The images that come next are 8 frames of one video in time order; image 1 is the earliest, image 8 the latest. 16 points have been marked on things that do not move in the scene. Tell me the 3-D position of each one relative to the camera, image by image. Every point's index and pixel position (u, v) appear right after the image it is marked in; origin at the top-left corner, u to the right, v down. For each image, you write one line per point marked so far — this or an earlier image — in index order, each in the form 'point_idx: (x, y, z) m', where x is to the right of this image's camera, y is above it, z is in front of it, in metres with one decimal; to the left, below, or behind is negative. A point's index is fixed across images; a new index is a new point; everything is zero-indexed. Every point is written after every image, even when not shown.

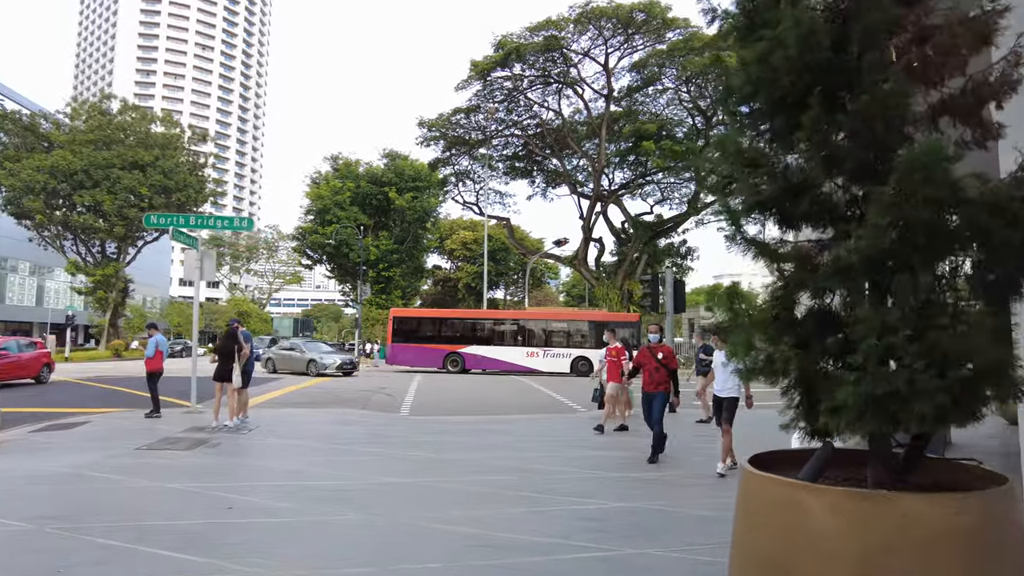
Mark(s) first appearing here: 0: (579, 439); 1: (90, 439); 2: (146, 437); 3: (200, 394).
0: (+1.1, -2.4, +10.1) m
1: (-5.8, -2.1, +9.1) m
2: (-5.2, -2.1, +9.2) m
3: (-7.4, -2.6, +15.5) m
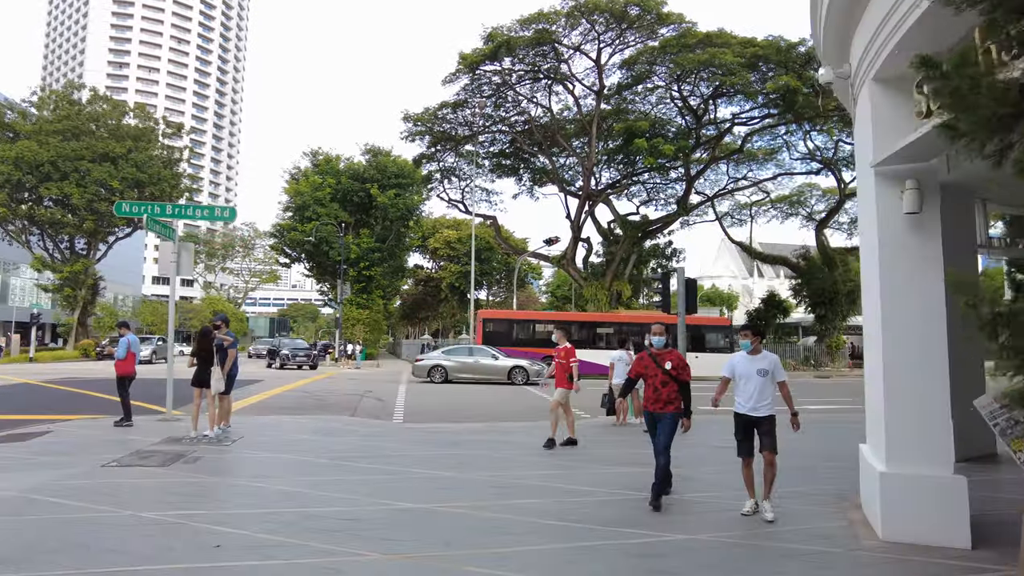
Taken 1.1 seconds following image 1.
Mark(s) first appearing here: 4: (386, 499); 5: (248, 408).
0: (+1.2, -2.3, +9.3) m
1: (-5.6, -2.0, +8.0) m
2: (-5.0, -2.0, +8.2) m
3: (-7.4, -2.5, +14.4) m
4: (-1.1, -2.0, +5.9) m
5: (-5.6, -2.5, +13.8) m
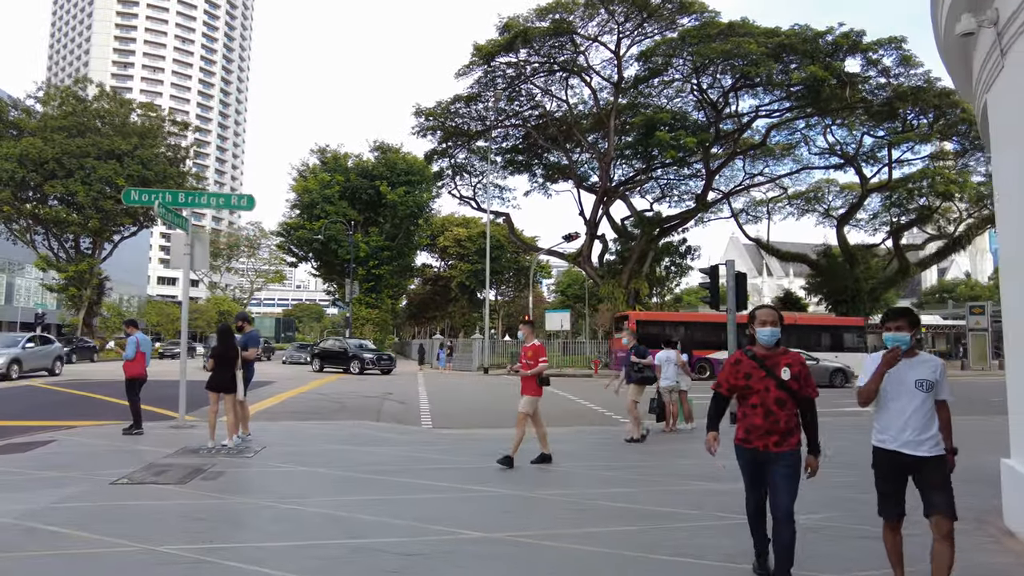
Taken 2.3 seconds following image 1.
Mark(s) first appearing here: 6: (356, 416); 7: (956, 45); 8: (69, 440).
0: (+1.9, -2.2, +8.4) m
1: (-5.0, -1.9, +7.1) m
2: (-4.3, -1.9, +7.3) m
3: (-6.7, -2.4, +13.5) m
4: (-0.5, -1.9, +5.0) m
5: (-4.9, -2.5, +12.9) m
6: (-3.1, -2.5, +12.9) m
7: (+4.2, +2.3, +6.1) m
8: (-6.0, -2.0, +8.8) m
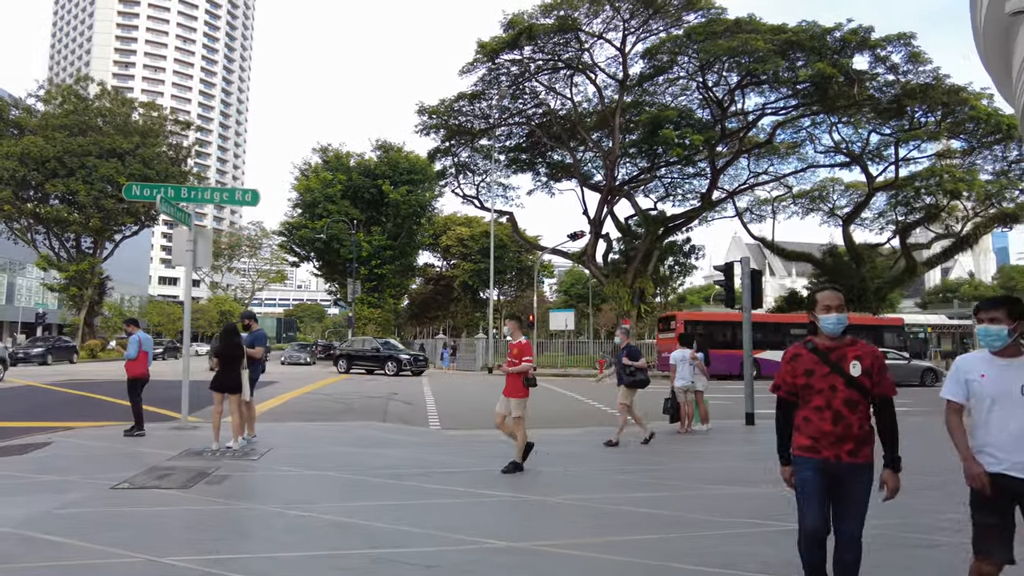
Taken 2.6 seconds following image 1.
0: (+2.1, -2.2, +8.1) m
1: (-4.8, -1.9, +6.9) m
2: (-4.1, -1.9, +7.0) m
3: (-6.5, -2.4, +13.2) m
4: (-0.3, -1.8, +4.7) m
5: (-4.7, -2.4, +12.6) m
6: (-2.9, -2.5, +12.6) m
7: (+4.4, +2.4, +5.8) m
8: (-5.8, -2.0, +8.5) m
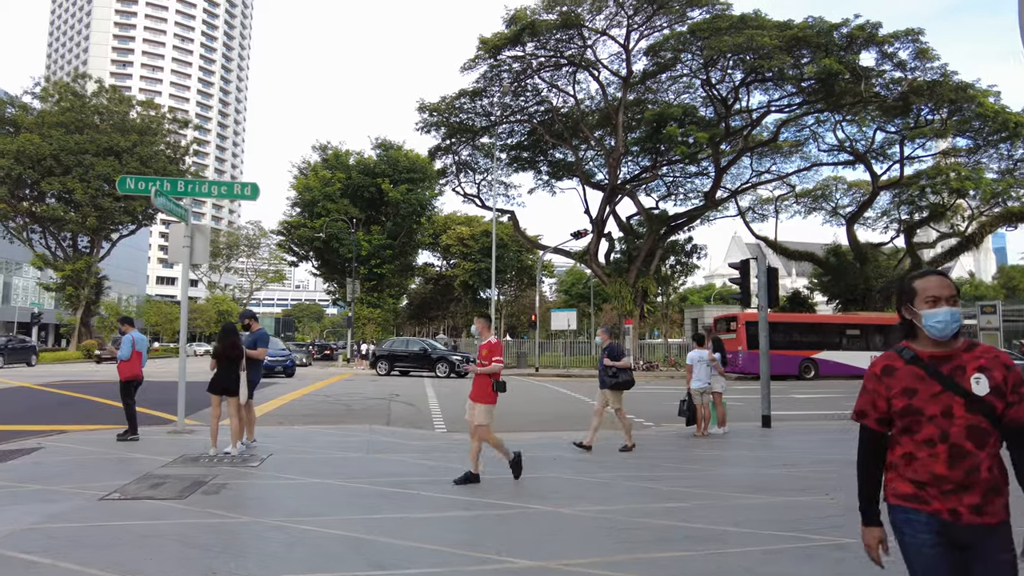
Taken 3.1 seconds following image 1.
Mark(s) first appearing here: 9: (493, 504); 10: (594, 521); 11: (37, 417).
0: (+2.2, -2.1, +7.7) m
1: (-4.6, -1.9, +6.5) m
2: (-4.0, -1.9, +6.6) m
3: (-6.4, -2.3, +12.8) m
4: (-0.2, -1.8, +4.3) m
5: (-4.5, -2.4, +12.2) m
6: (-2.7, -2.5, +12.2) m
7: (+4.5, +2.4, +5.4) m
8: (-5.7, -2.0, +8.1) m
9: (-0.2, -1.9, +5.8) m
10: (+0.7, -1.9, +5.3) m
11: (-8.9, -2.4, +12.2) m
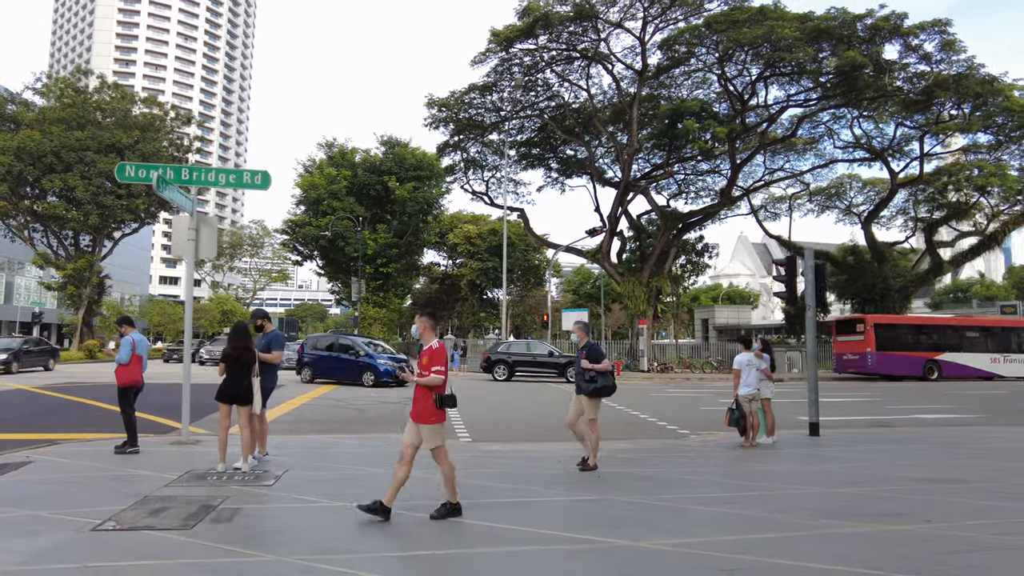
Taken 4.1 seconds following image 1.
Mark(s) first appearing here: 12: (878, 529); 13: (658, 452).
0: (+2.7, -2.1, +6.8) m
1: (-4.2, -1.8, +5.7) m
2: (-3.5, -1.8, +5.8) m
3: (-5.9, -2.3, +12.0) m
4: (+0.3, -1.7, +3.5) m
5: (-4.1, -2.3, +11.4) m
6: (-2.3, -2.4, +11.4) m
7: (+5.0, +2.4, +4.6) m
8: (-5.2, -1.9, +7.3) m
9: (+0.3, -1.9, +5.0) m
10: (+1.1, -1.9, +4.5) m
11: (-8.4, -2.4, +11.4) m
12: (+2.9, -2.0, +5.3) m
13: (+2.1, -2.4, +9.5) m
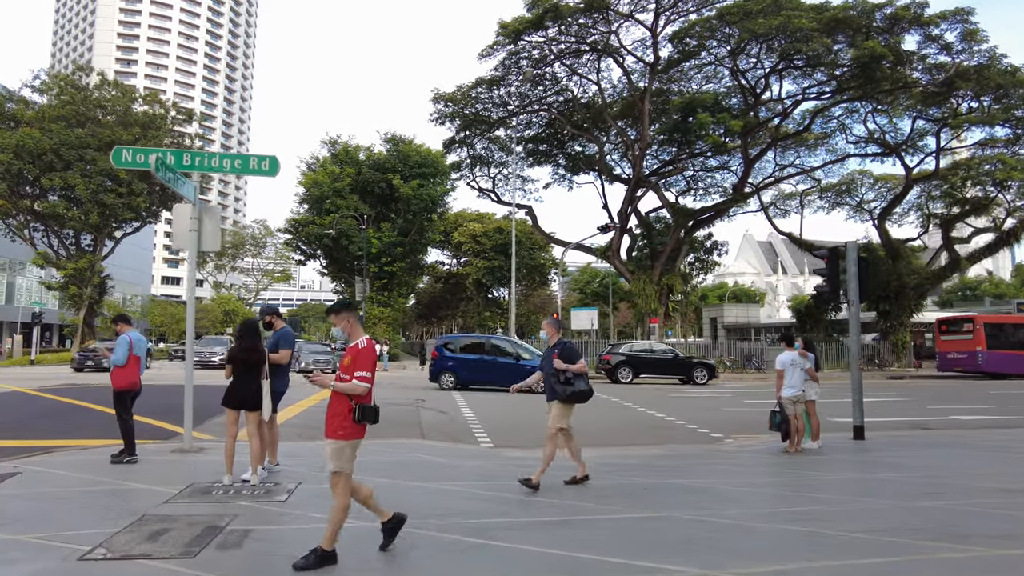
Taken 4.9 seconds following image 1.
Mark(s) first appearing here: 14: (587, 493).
0: (+3.0, -2.0, +6.2) m
1: (-3.8, -1.7, +5.0) m
2: (-3.2, -1.8, +5.1) m
3: (-5.5, -2.2, +11.3) m
4: (+0.6, -1.7, +2.8) m
5: (-3.7, -2.3, +10.7) m
6: (-1.9, -2.3, +10.7) m
7: (+5.3, +2.5, +3.9) m
8: (-4.8, -1.9, +6.6) m
9: (+0.7, -1.8, +4.3) m
10: (+1.5, -1.8, +3.8) m
11: (-8.1, -2.3, +10.8) m
12: (+3.3, -1.9, +4.6) m
13: (+2.5, -2.3, +8.8) m
14: (+0.7, -2.0, +6.4) m
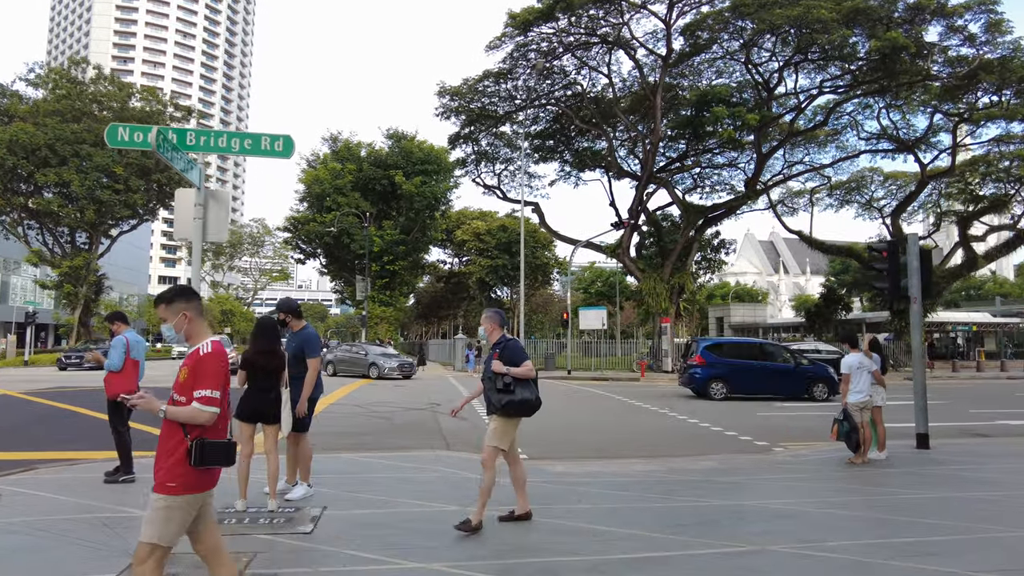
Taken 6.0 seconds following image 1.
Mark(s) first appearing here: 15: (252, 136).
0: (+3.5, -2.0, +5.3) m
1: (-3.3, -1.7, +4.1) m
2: (-2.7, -1.7, +4.2) m
3: (-5.0, -2.2, +10.5) m
4: (+1.1, -1.6, +2.0) m
5: (-3.2, -2.2, +9.8) m
6: (-1.4, -2.3, +9.8) m
7: (+5.8, +2.6, +3.1) m
8: (-4.4, -1.8, +5.8) m
9: (+1.2, -1.7, +3.4) m
10: (+2.0, -1.7, +3.0) m
11: (-7.6, -2.3, +9.9) m
12: (+3.8, -1.8, +3.7) m
13: (+3.0, -2.2, +8.0) m
14: (+1.2, -2.0, +5.6) m
15: (-2.9, +1.7, +7.4) m
